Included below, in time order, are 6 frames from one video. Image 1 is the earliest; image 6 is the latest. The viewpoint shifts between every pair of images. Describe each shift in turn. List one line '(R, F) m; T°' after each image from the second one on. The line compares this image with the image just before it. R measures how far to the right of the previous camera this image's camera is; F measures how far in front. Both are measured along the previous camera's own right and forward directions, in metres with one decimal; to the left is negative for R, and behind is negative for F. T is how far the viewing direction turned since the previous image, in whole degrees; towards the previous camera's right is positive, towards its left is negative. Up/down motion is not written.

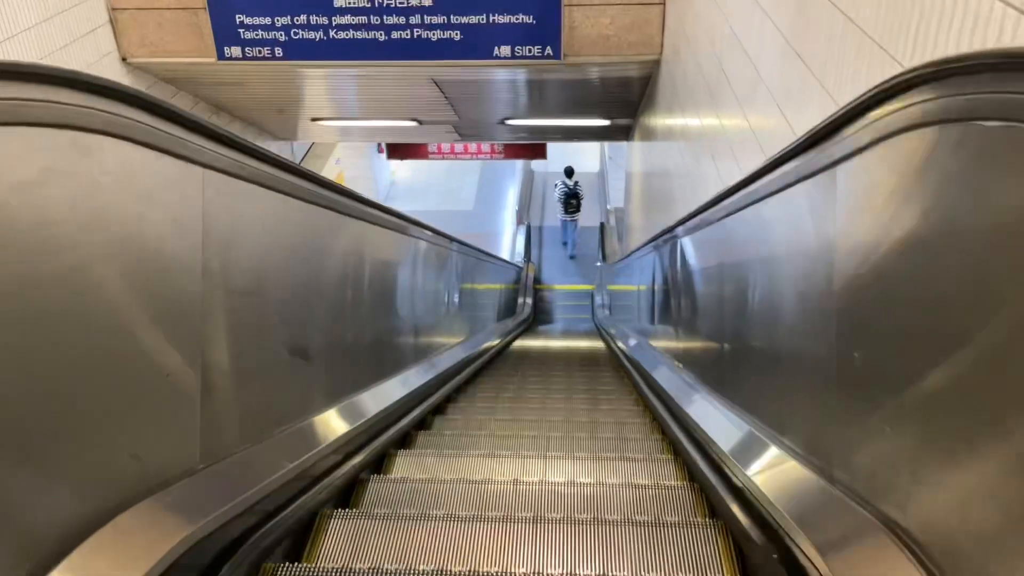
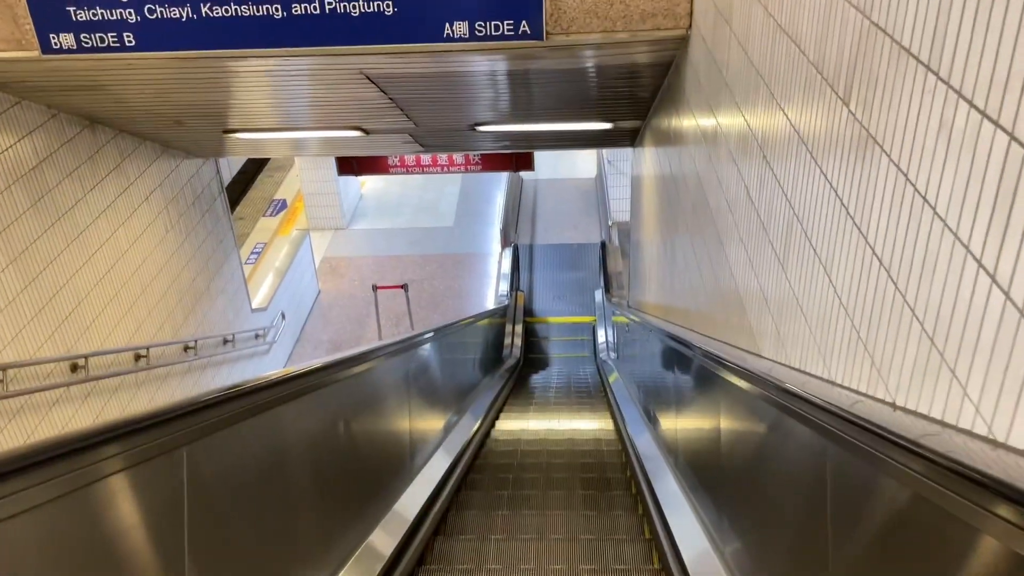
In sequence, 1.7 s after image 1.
(+0.1, +1.0) m; 0°
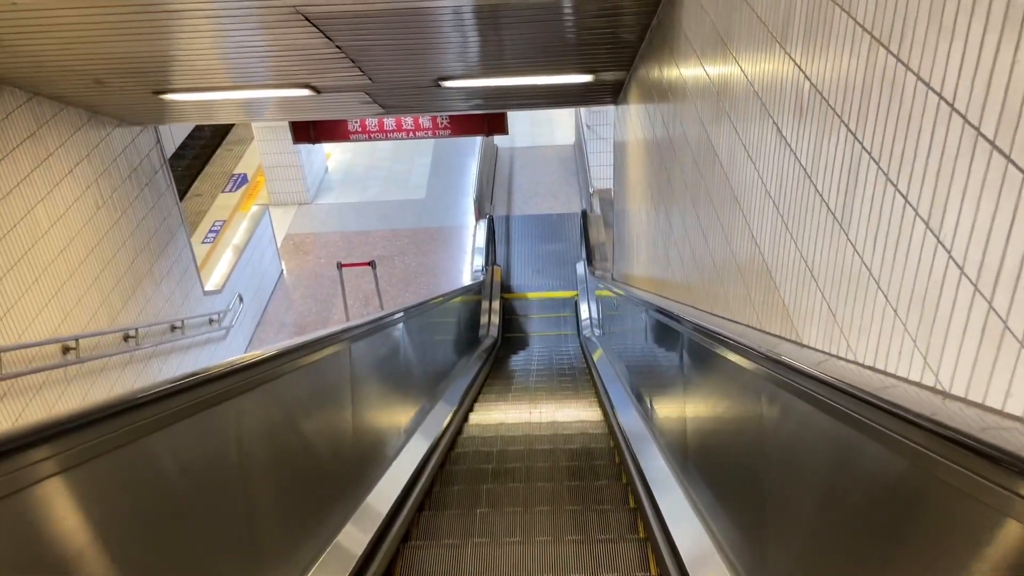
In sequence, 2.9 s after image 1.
(0.0, +0.3) m; +1°
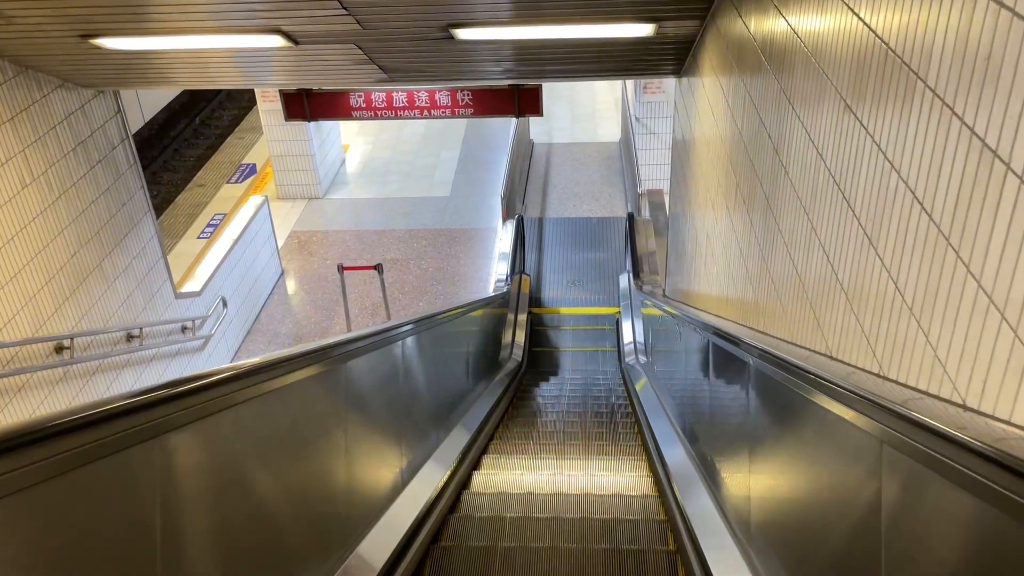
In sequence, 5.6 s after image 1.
(0.0, +0.7) m; -3°
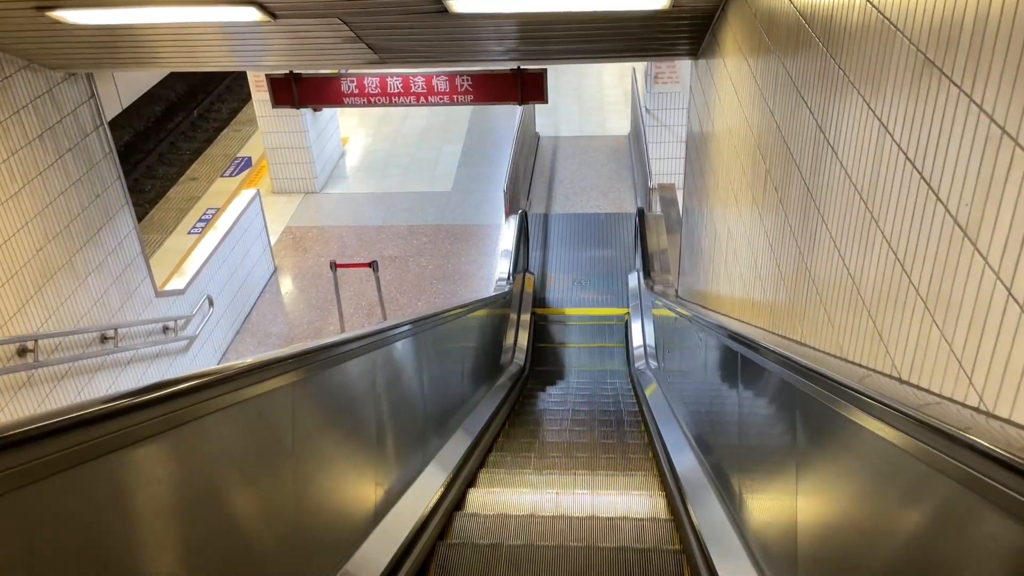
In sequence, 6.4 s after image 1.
(0.0, +0.2) m; 0°
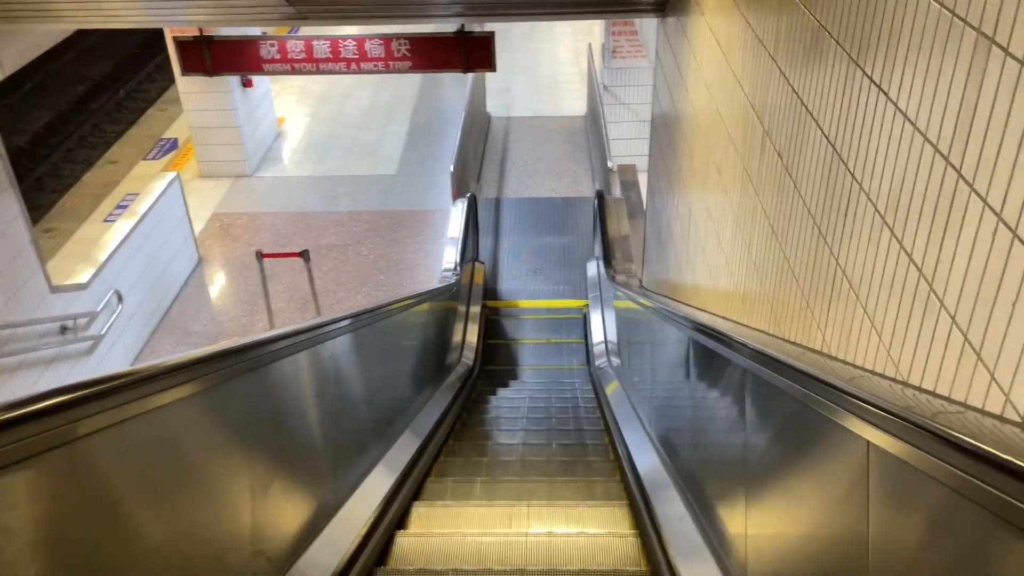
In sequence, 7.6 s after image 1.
(0.0, +0.3) m; +3°
